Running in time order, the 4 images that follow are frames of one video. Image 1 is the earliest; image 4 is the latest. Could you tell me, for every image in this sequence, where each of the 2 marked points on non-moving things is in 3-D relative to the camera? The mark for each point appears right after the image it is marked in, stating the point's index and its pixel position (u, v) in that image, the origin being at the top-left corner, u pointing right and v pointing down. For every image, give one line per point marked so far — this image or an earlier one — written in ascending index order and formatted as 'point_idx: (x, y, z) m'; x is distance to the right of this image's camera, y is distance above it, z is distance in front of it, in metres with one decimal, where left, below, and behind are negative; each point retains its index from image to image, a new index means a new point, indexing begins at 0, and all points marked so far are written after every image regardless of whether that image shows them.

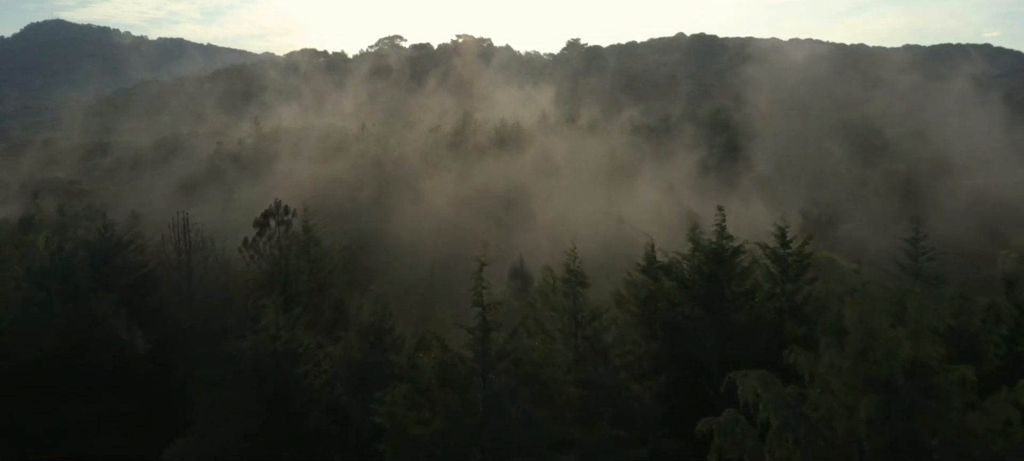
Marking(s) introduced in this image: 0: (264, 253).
0: (-3.1, -0.3, +18.8) m
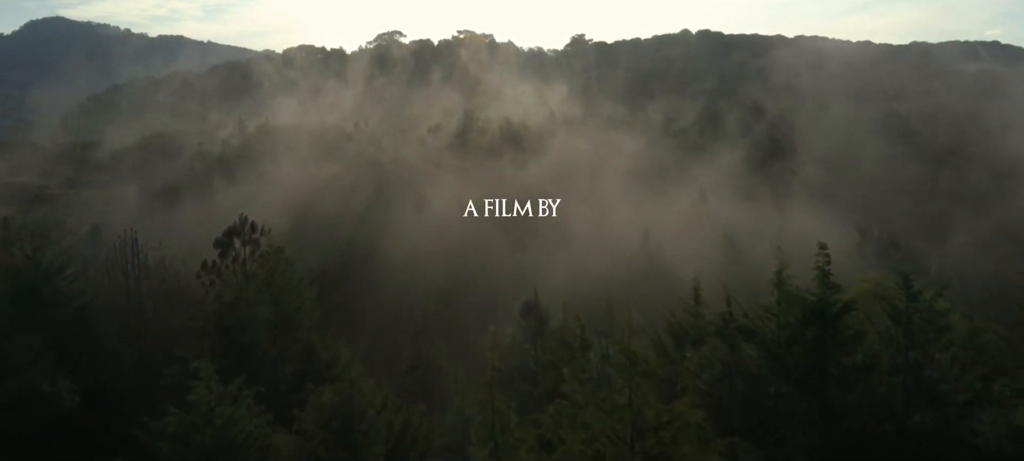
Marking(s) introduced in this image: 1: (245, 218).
0: (-3.0, -0.5, +15.6) m
1: (-3.0, +0.1, +16.6) m
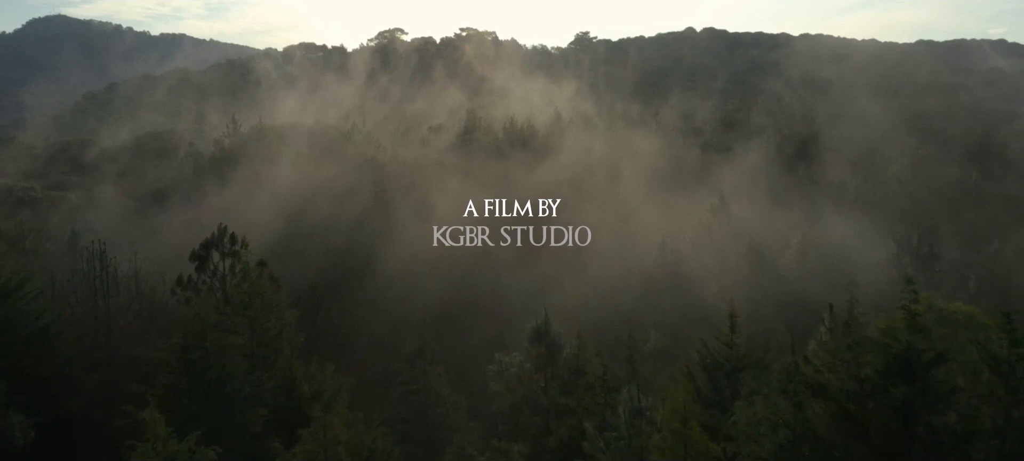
0: (-2.9, -0.6, +14.1) m
1: (-2.9, 0.0, +15.1) m
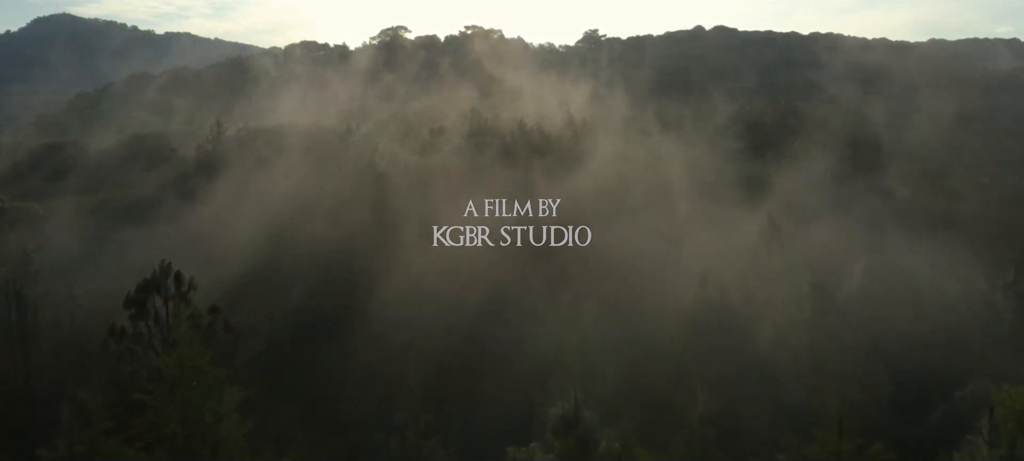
0: (-2.8, -0.9, +11.1) m
1: (-2.8, -0.3, +12.1) m
